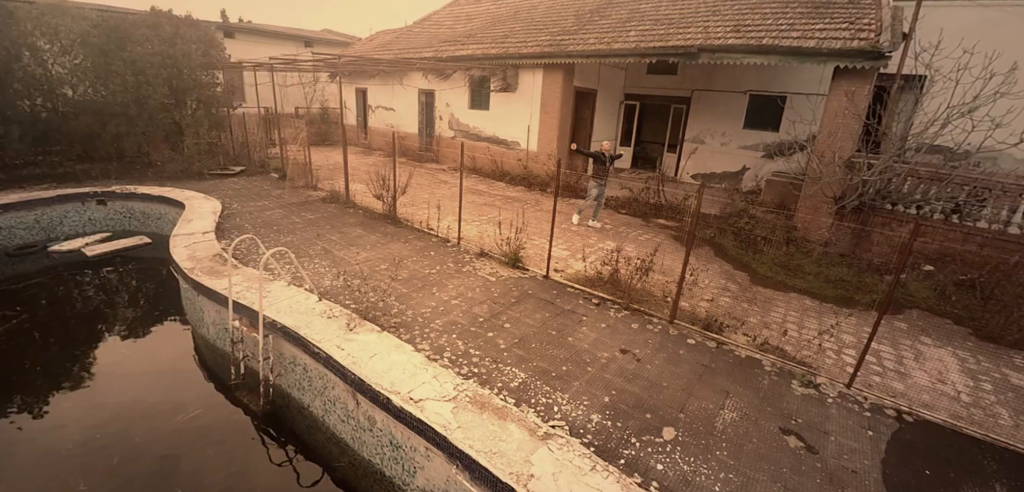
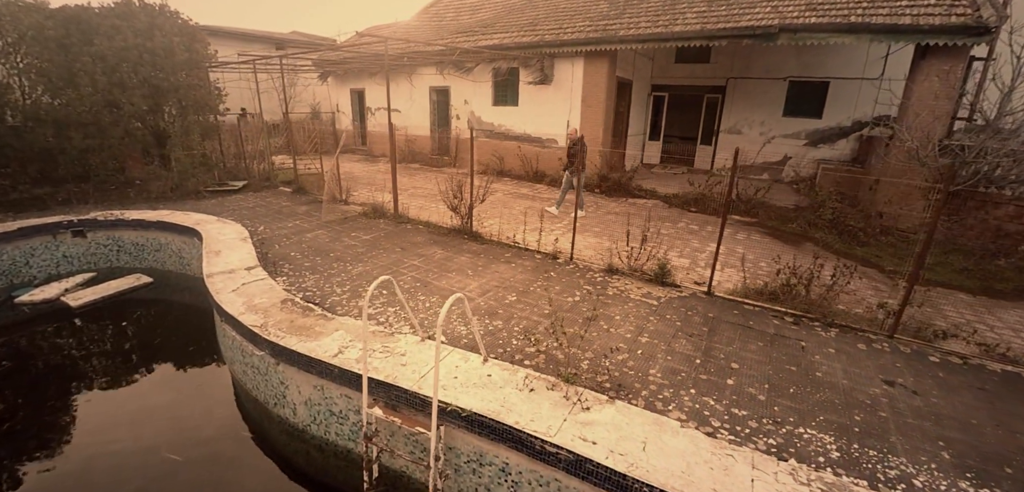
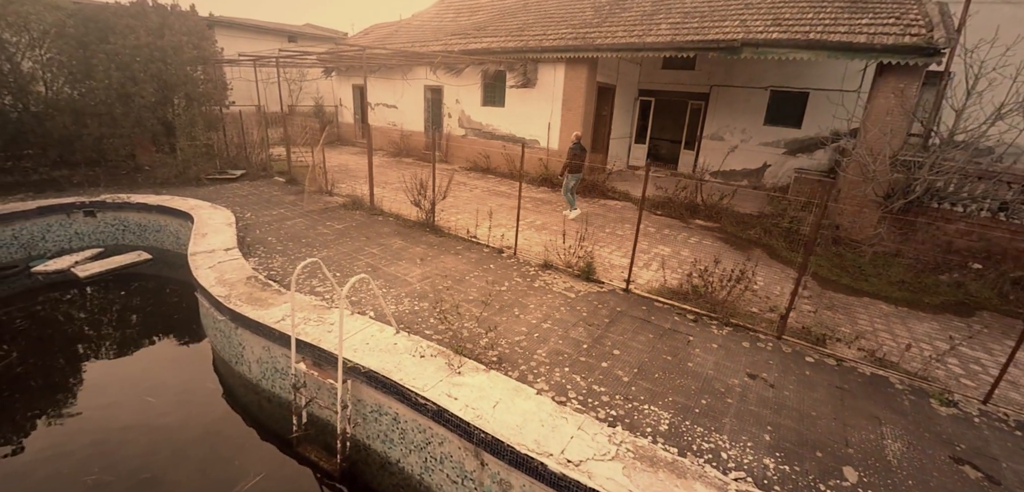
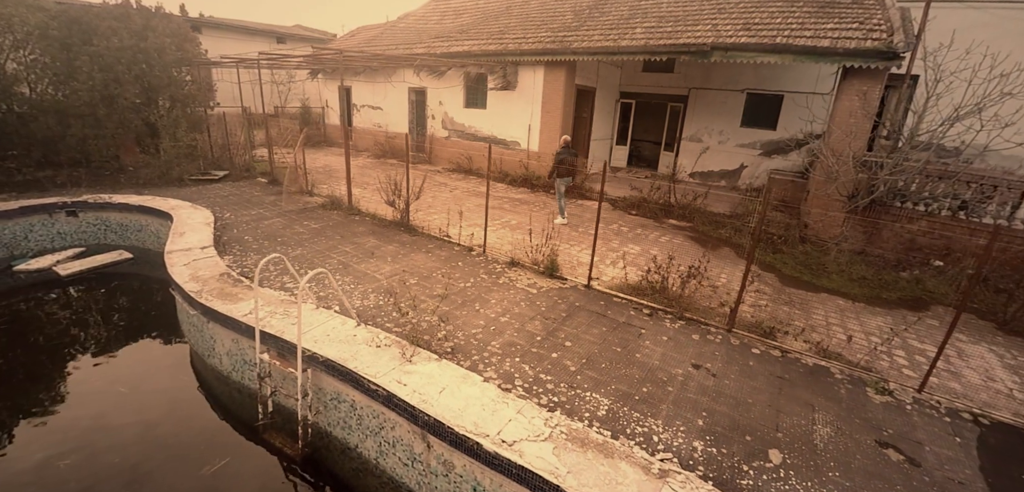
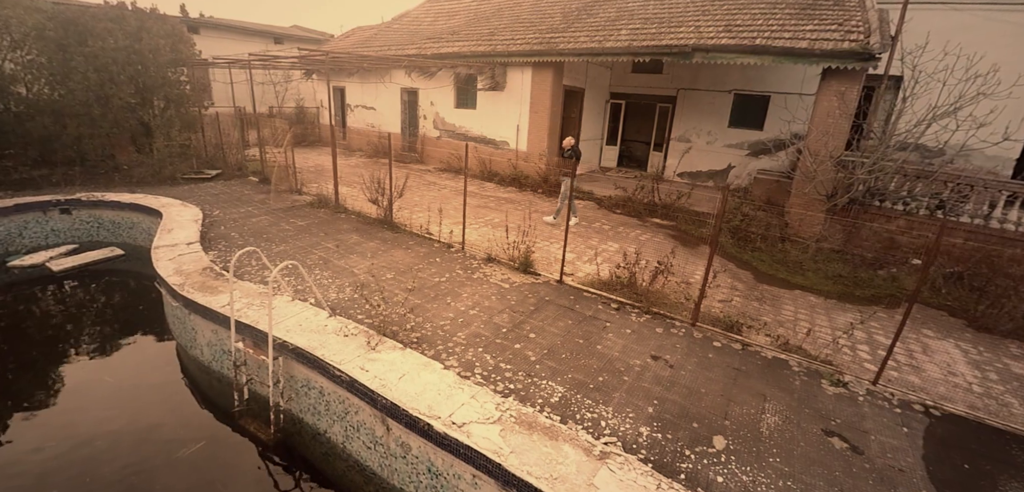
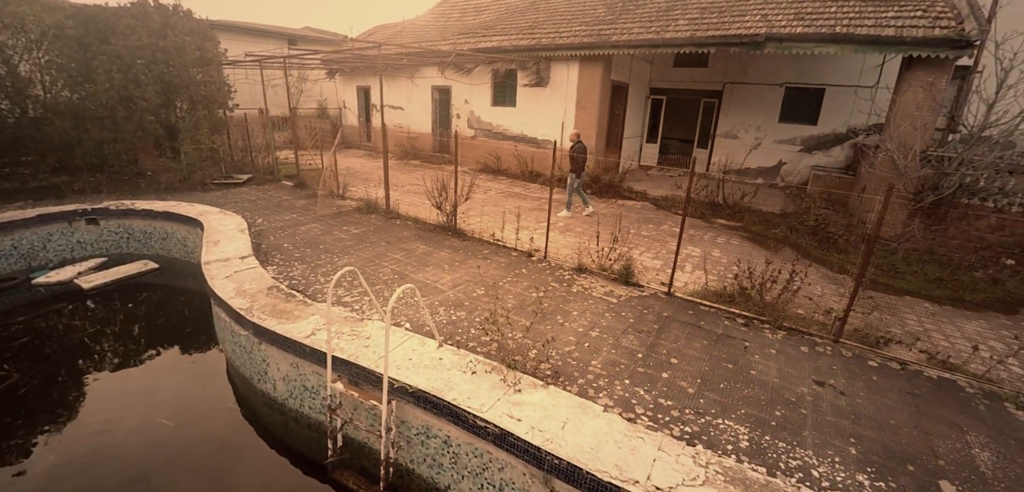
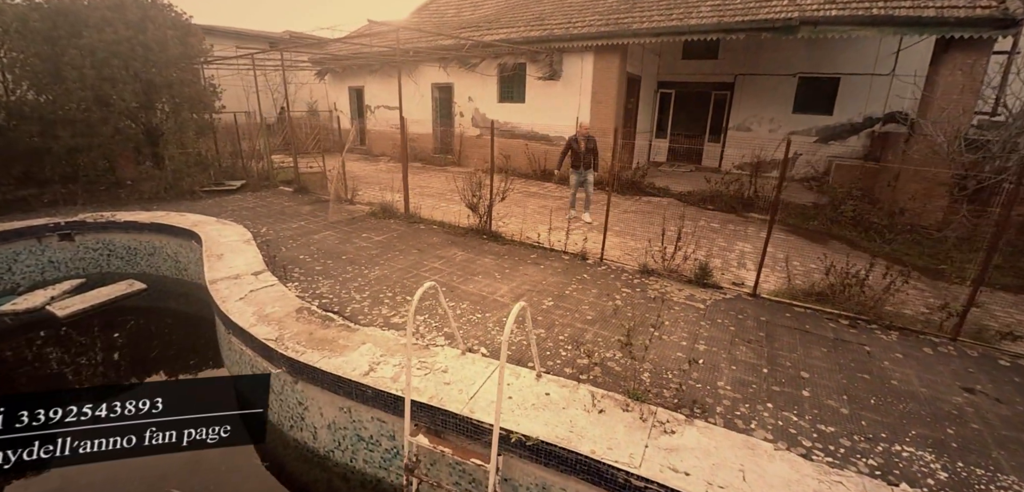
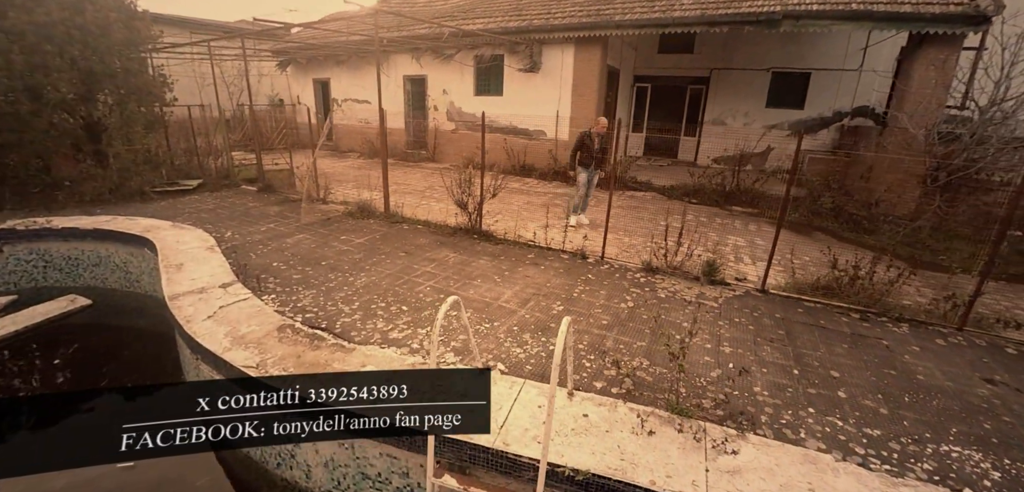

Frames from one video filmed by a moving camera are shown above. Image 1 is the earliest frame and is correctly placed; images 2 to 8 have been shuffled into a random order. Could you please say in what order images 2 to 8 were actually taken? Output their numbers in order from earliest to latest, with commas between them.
5, 4, 3, 6, 2, 7, 8
